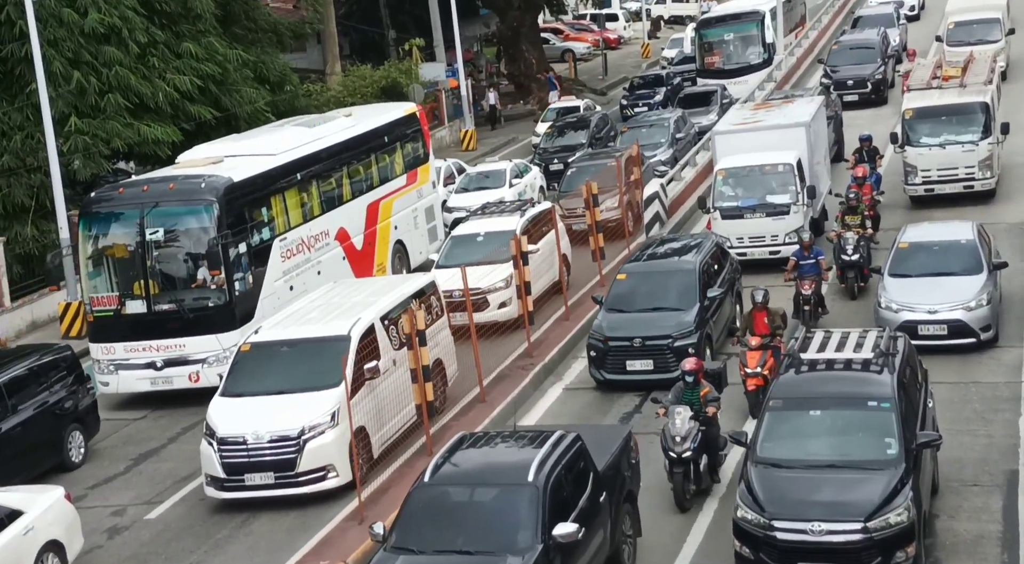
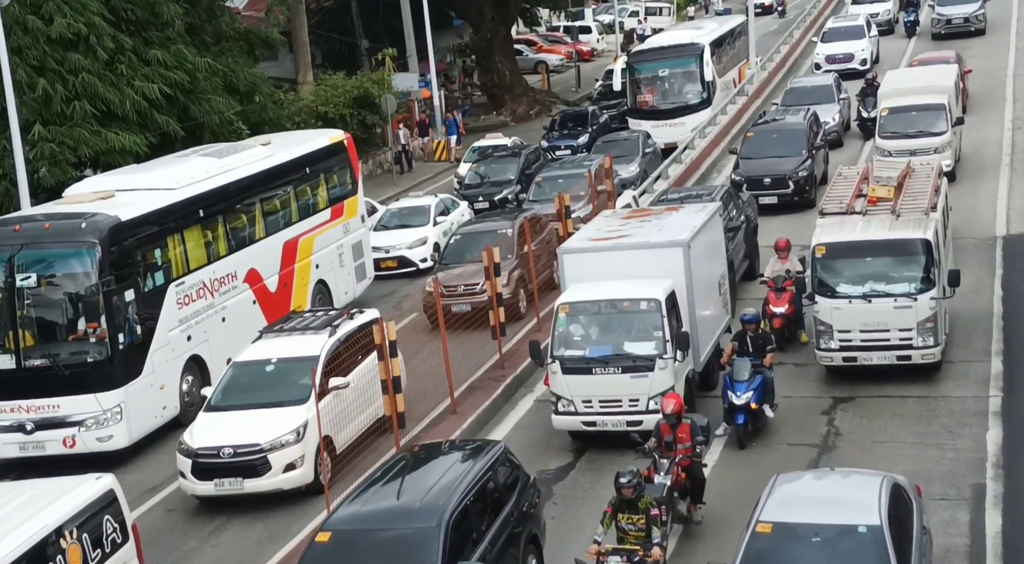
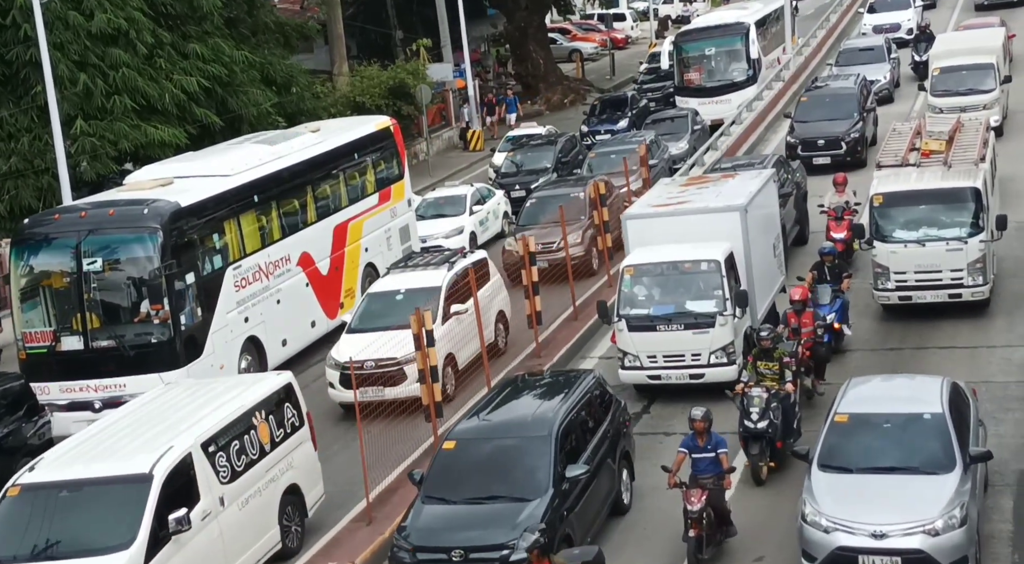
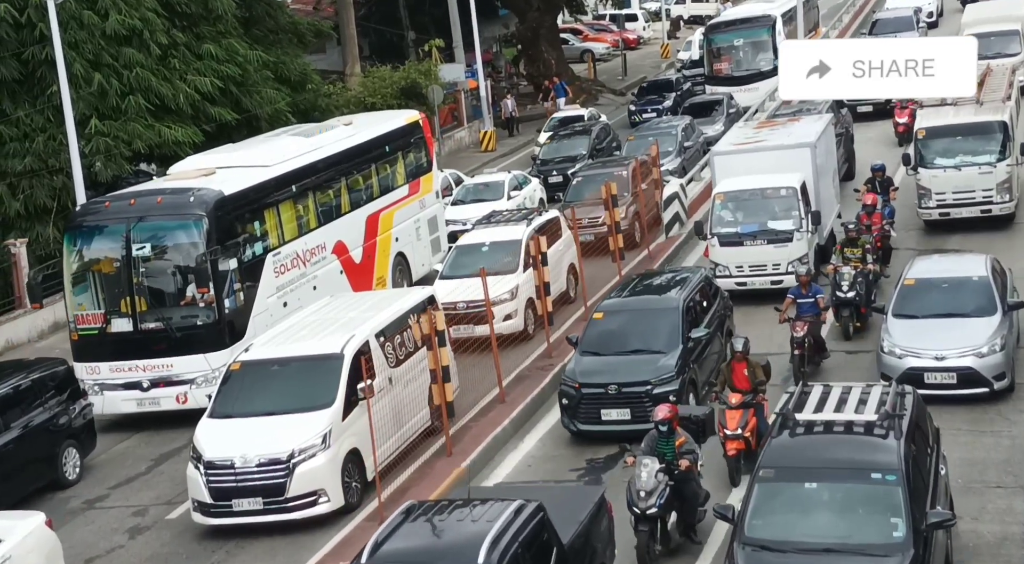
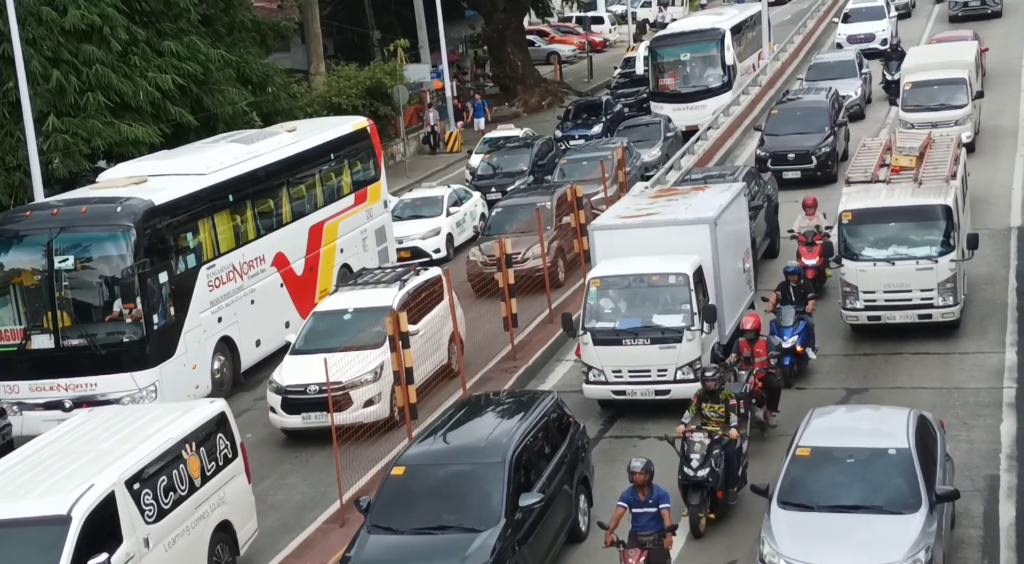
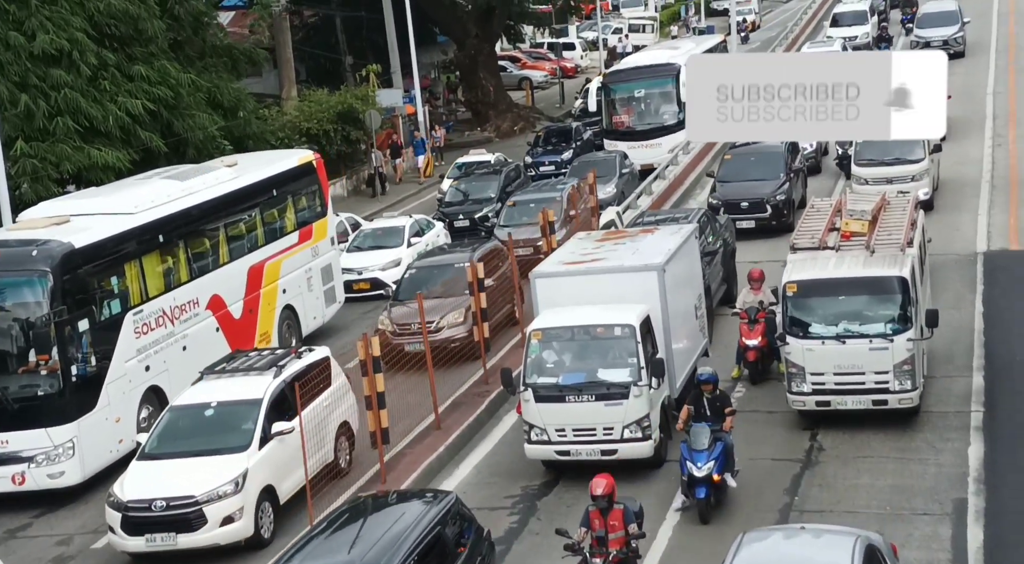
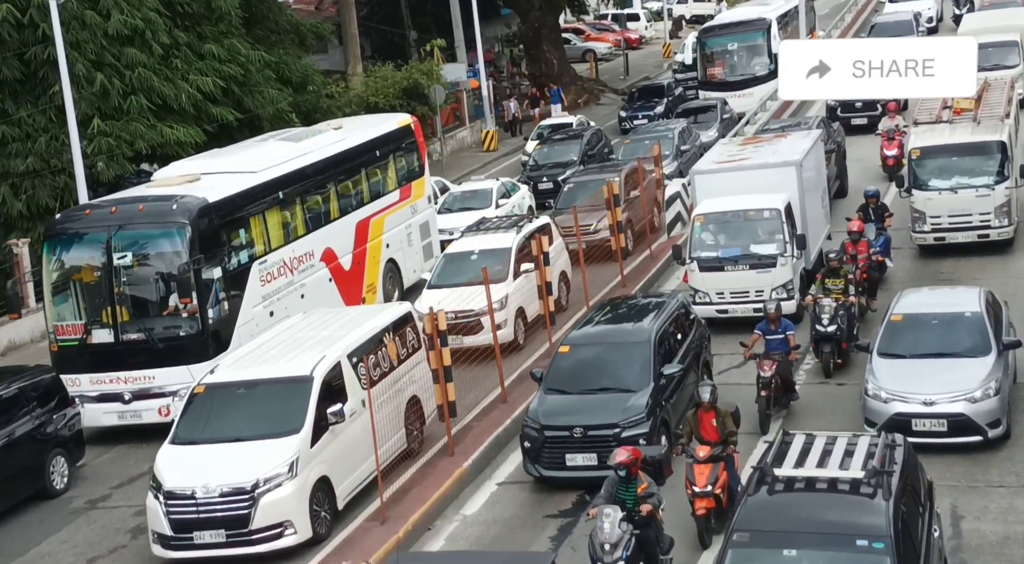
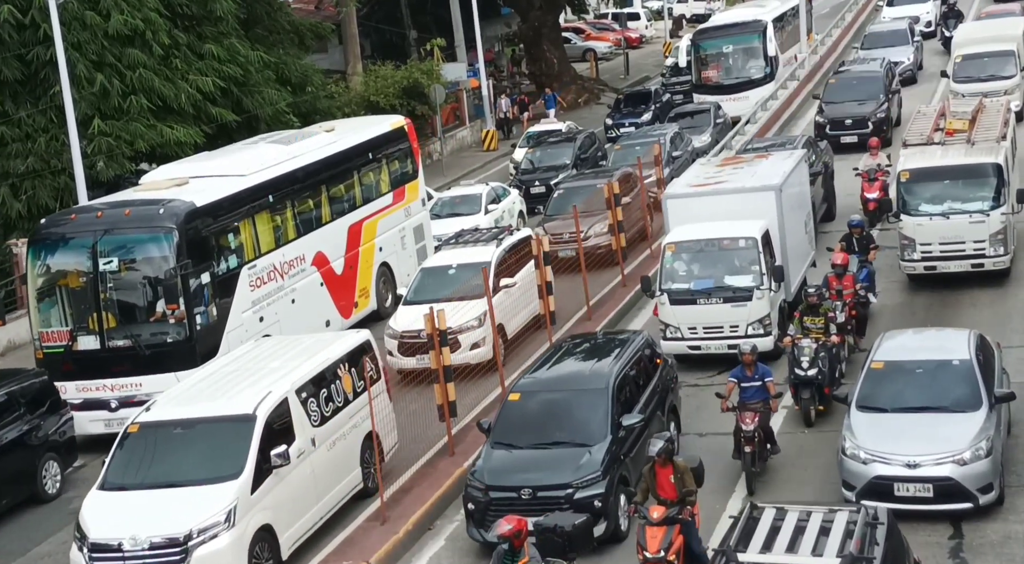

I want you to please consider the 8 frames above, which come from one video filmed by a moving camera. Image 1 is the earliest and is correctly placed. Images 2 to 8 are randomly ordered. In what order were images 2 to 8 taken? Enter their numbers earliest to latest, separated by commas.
4, 7, 8, 3, 5, 2, 6
